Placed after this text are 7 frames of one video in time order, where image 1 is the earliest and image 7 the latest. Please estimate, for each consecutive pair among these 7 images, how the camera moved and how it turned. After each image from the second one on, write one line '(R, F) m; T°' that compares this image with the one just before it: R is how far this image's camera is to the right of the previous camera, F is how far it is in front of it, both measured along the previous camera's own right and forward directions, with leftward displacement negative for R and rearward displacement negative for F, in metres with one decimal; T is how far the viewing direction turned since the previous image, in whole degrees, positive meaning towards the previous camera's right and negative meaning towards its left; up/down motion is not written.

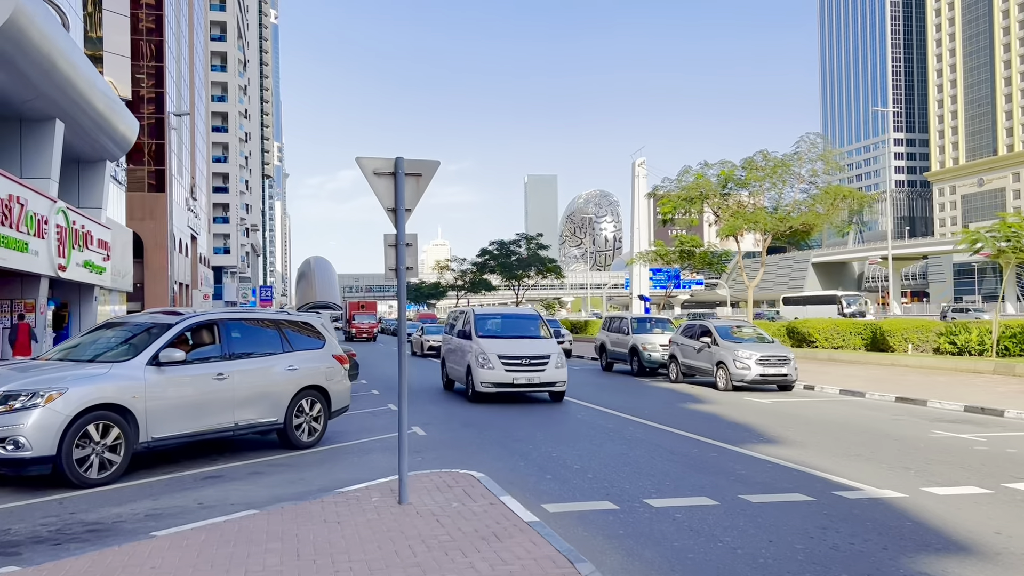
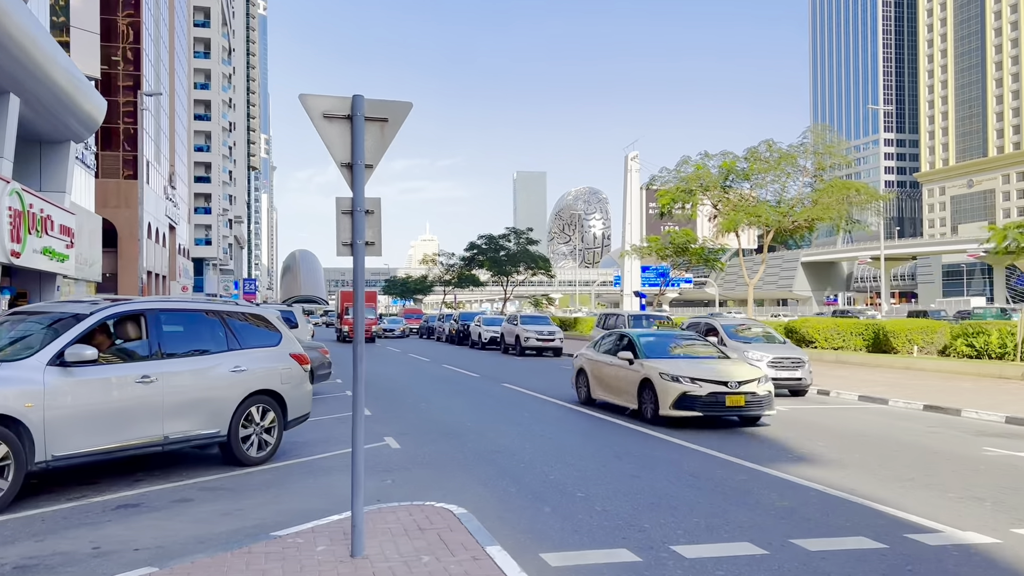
(0.0, +1.7) m; +1°
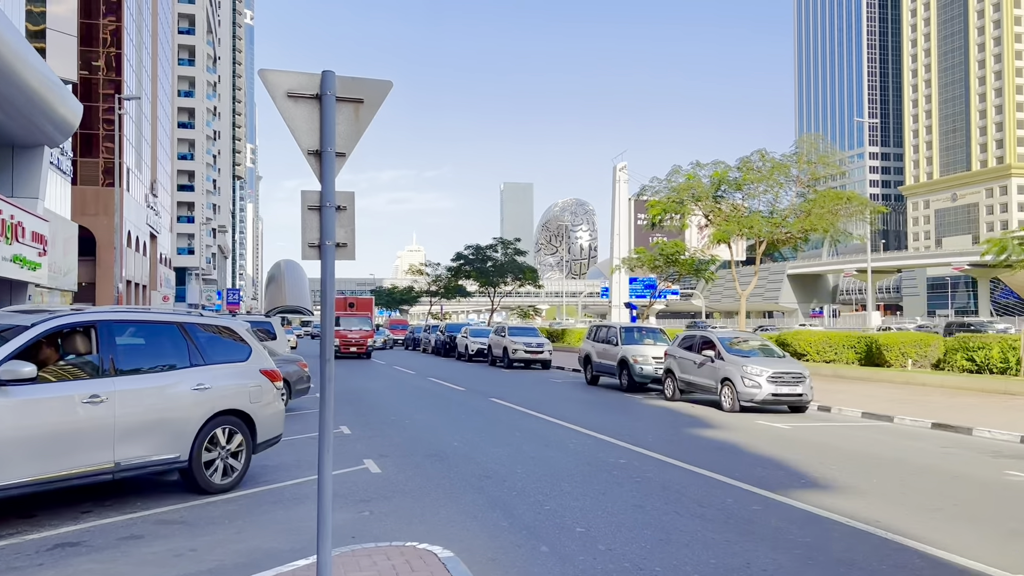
(-0.1, +0.8) m; +1°
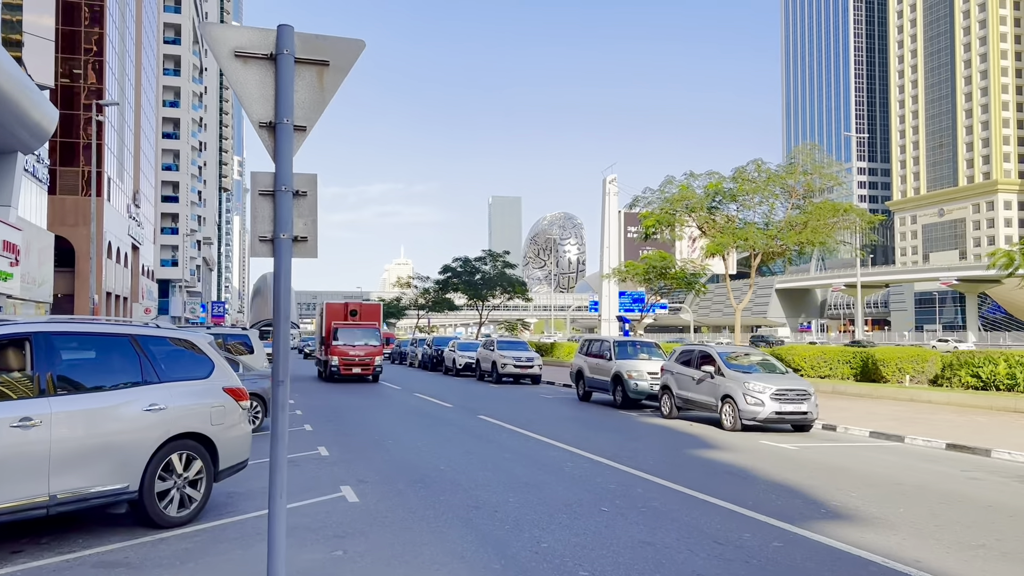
(0.0, +0.8) m; +1°
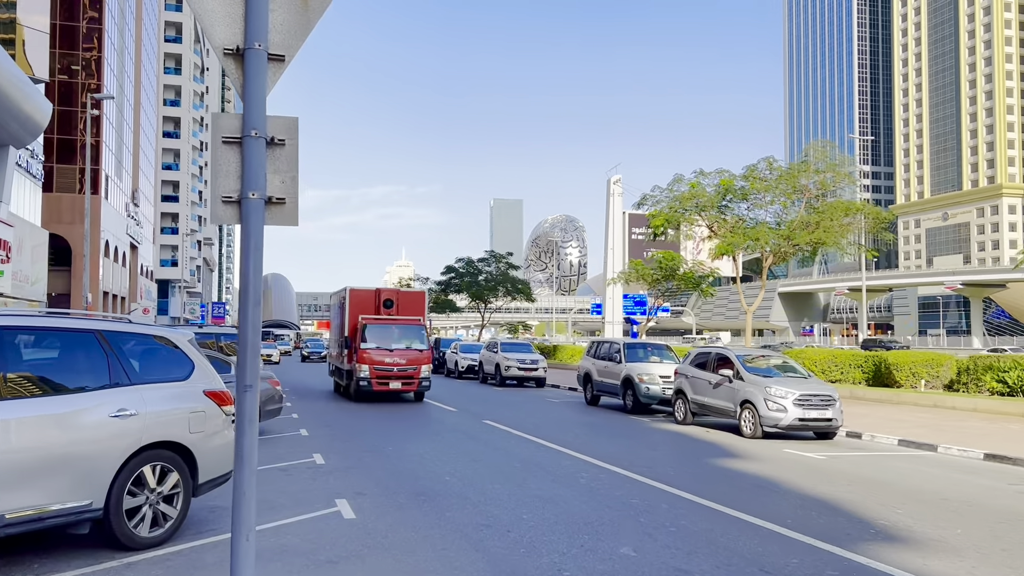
(-0.1, +0.8) m; 0°
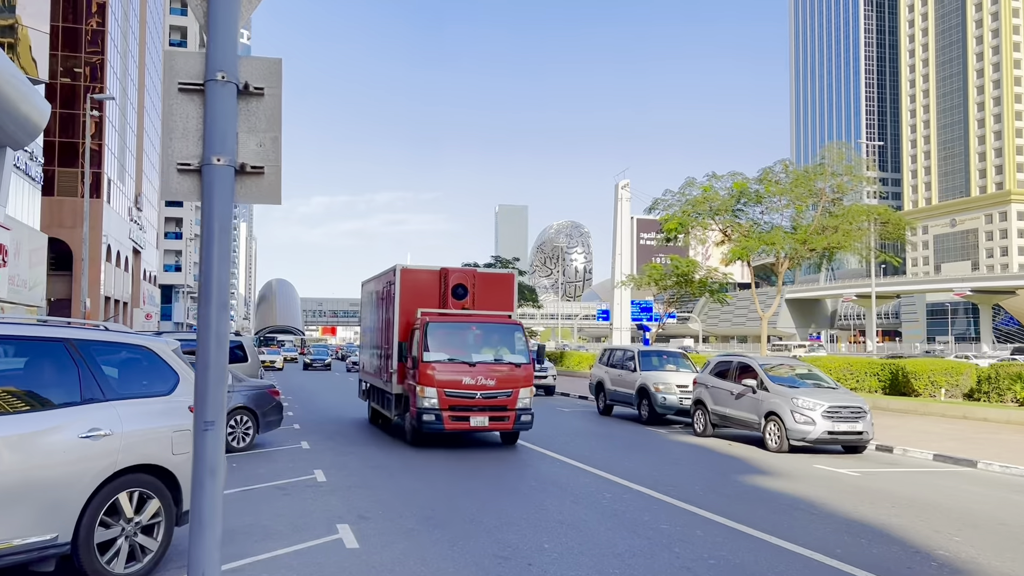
(-0.1, +0.7) m; 0°
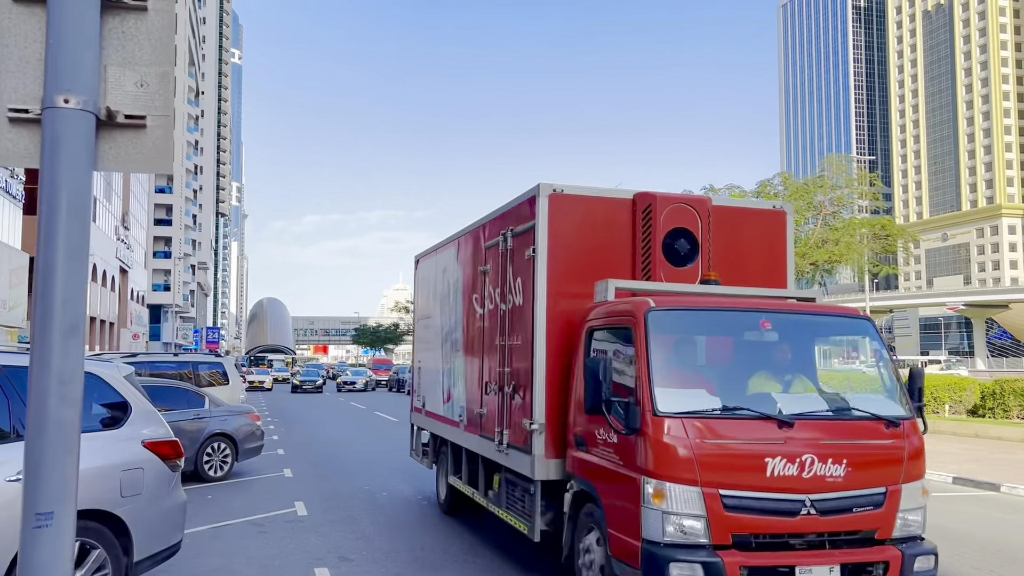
(0.0, +0.7) m; +1°
